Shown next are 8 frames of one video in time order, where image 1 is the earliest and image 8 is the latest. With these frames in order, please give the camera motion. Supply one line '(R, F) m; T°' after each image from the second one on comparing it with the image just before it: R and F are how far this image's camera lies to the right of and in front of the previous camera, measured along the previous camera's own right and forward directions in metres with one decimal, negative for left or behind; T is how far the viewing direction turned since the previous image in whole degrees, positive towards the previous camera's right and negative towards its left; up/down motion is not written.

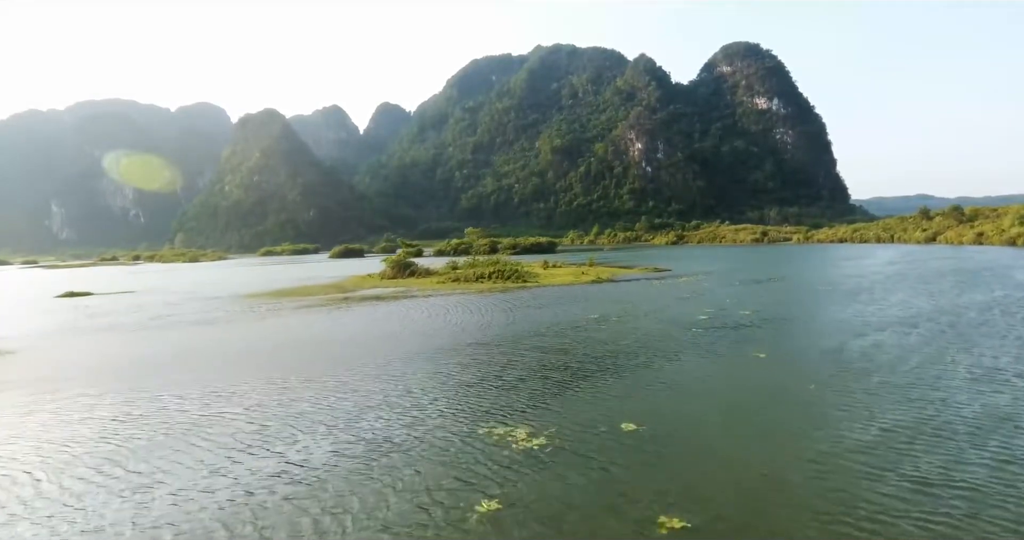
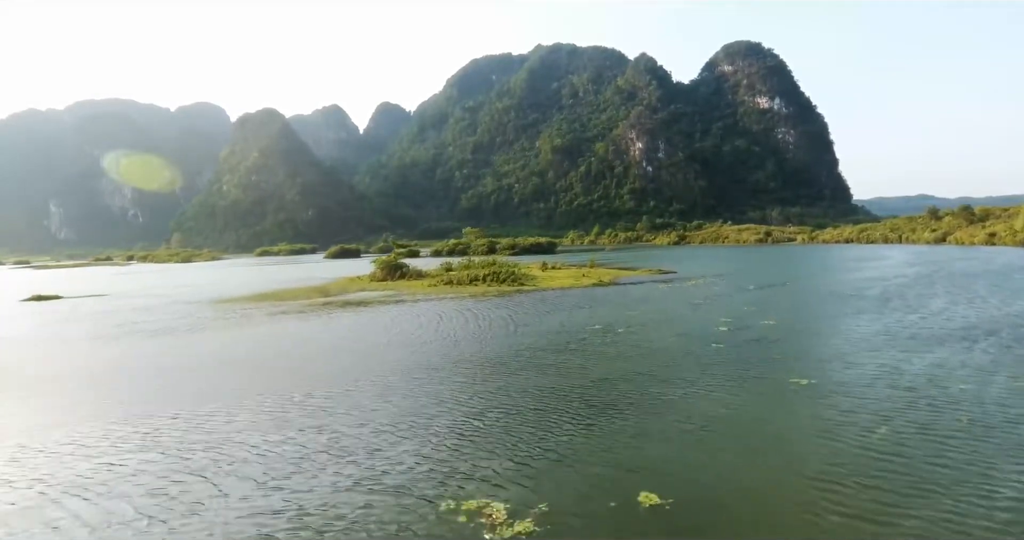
(+0.2, +2.9) m; 0°
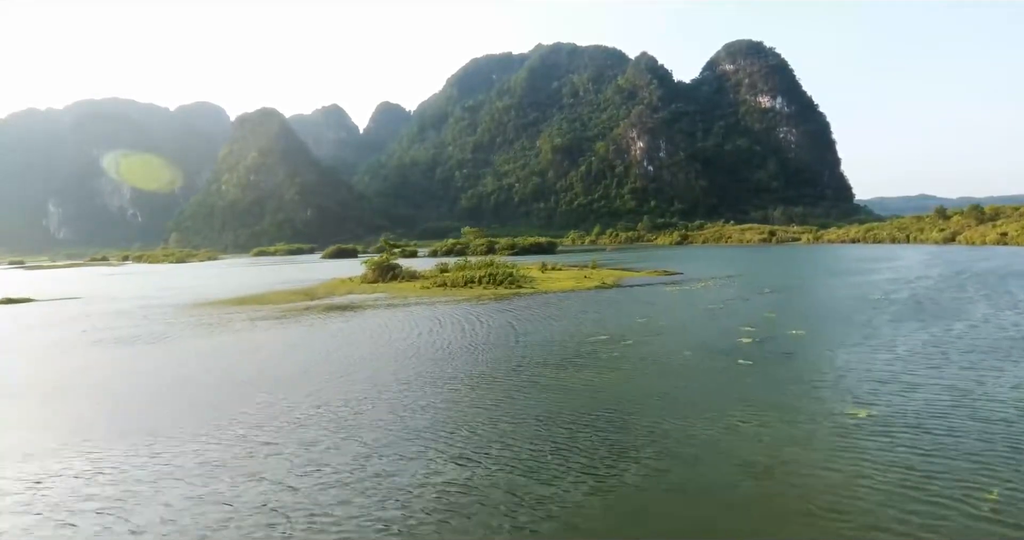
(+0.2, +2.6) m; 0°
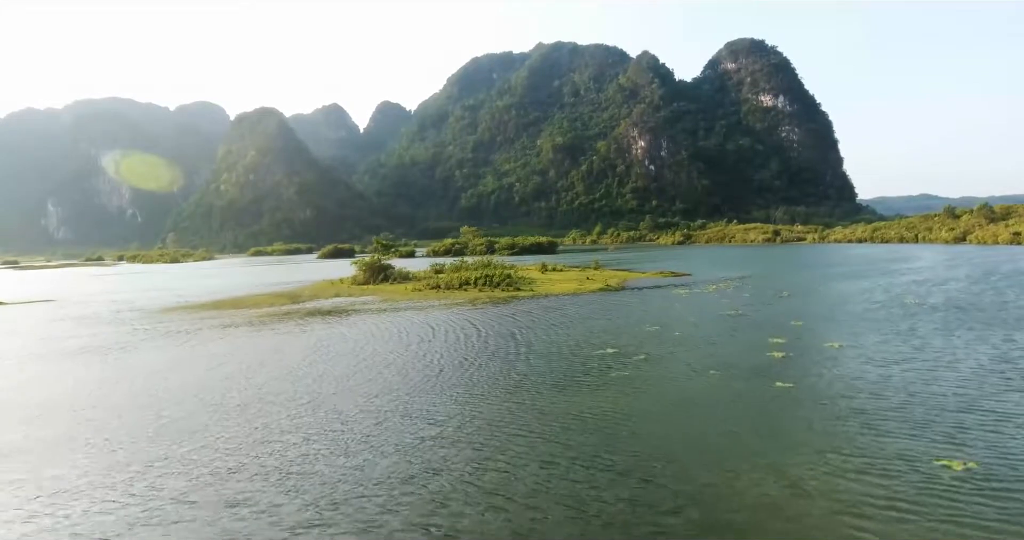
(+0.2, +2.7) m; 0°
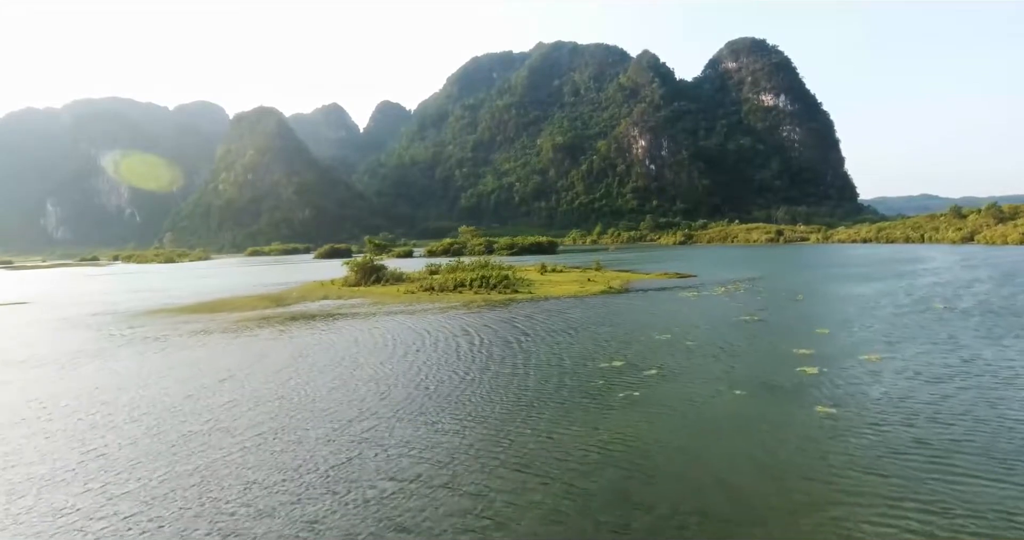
(+0.1, +2.0) m; 0°
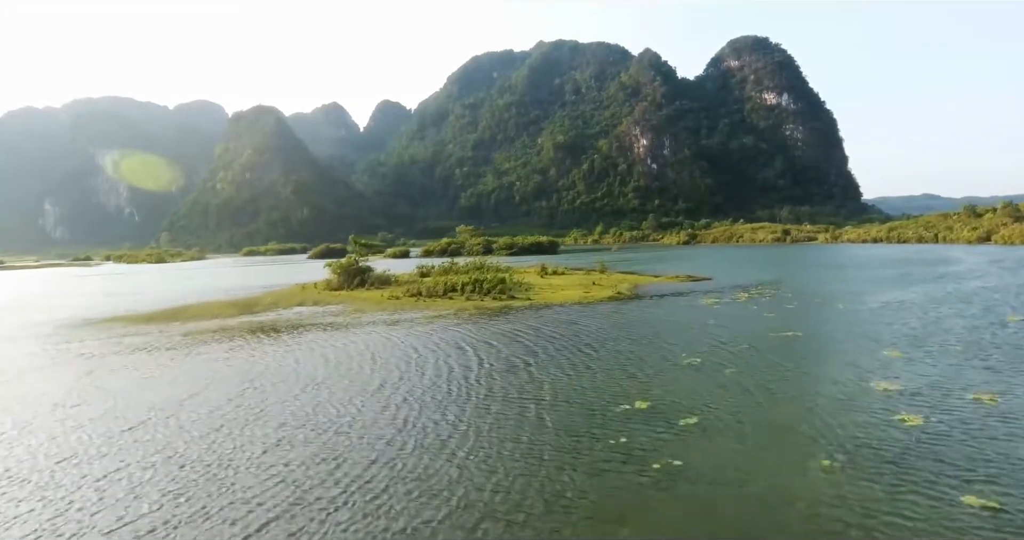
(+0.2, +3.9) m; 0°
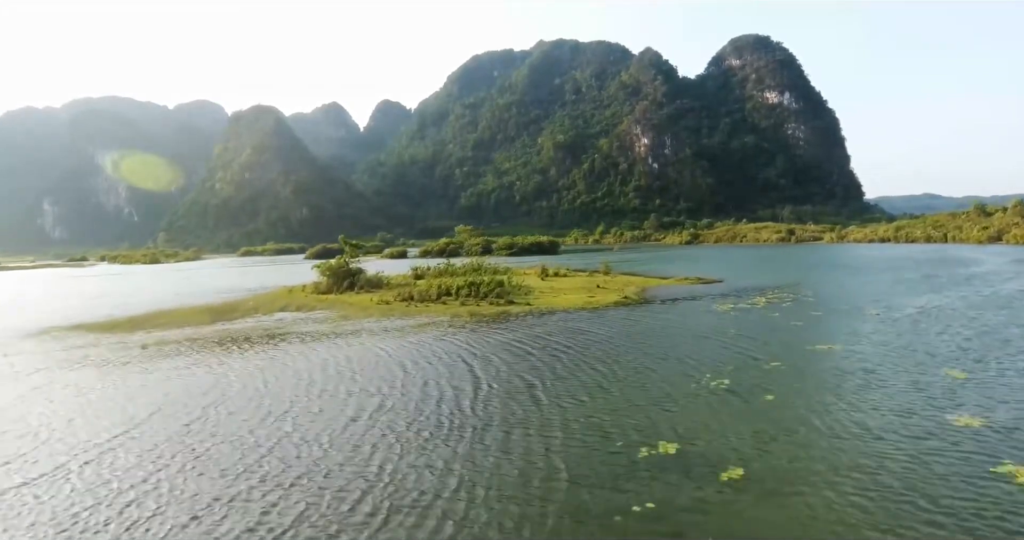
(+0.1, +2.4) m; 0°
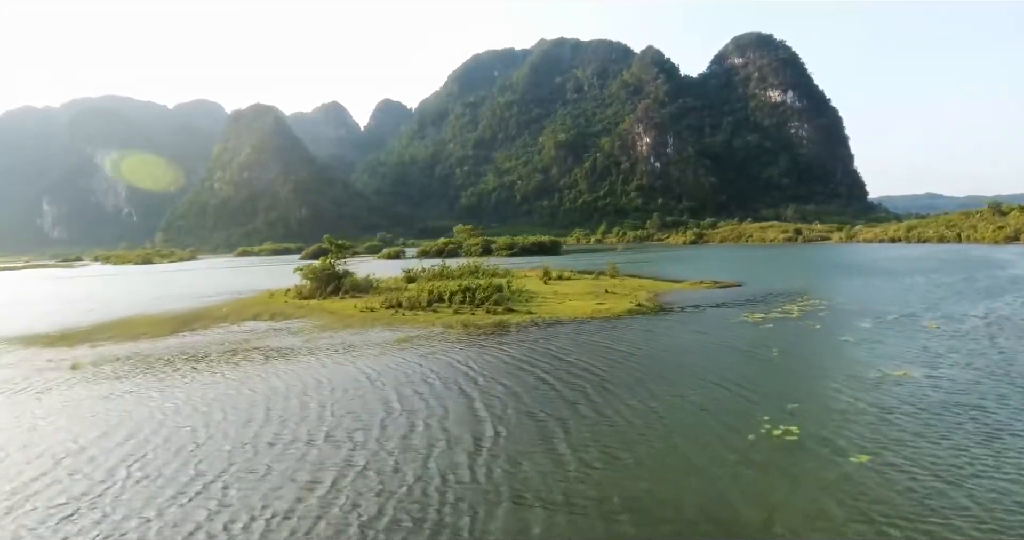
(0.0, +3.3) m; 0°
